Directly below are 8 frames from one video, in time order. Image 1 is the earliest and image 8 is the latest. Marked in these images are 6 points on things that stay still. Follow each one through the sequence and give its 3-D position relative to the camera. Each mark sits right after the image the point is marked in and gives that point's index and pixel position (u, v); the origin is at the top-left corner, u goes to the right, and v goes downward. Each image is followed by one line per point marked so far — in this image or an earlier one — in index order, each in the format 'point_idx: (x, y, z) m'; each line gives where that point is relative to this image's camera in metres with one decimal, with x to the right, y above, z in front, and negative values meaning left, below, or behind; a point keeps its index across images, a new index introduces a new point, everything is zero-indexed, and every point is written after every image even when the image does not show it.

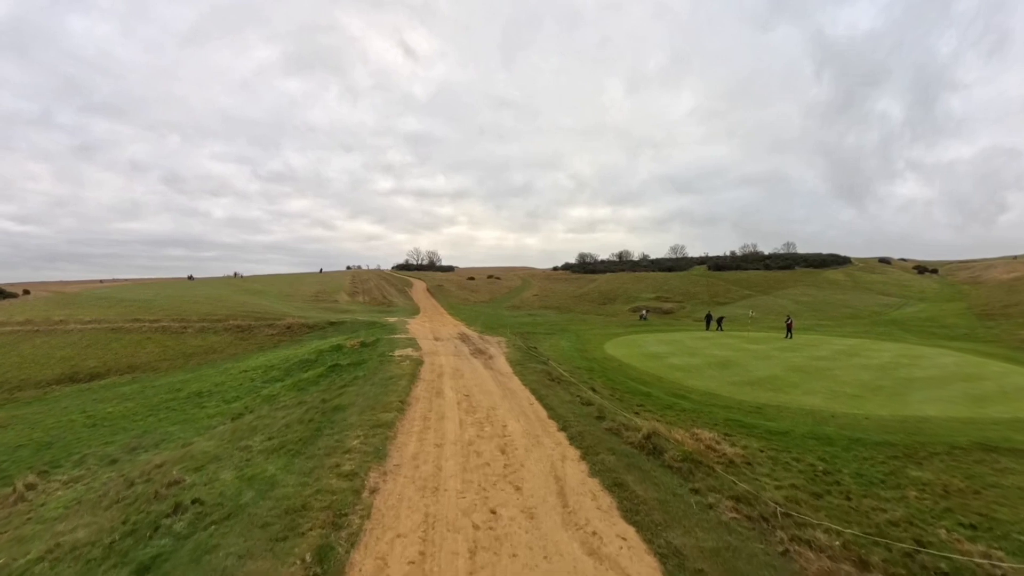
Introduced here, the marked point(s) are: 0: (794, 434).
0: (+9.6, -5.0, +16.6) m
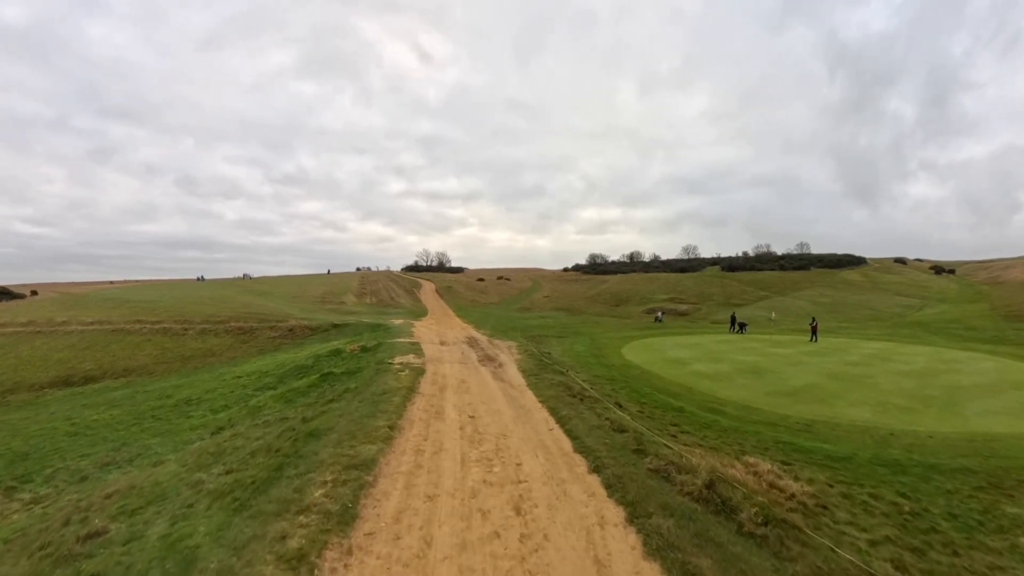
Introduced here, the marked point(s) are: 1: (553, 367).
0: (+10.0, -5.0, +14.2) m
1: (+1.7, -3.2, +19.6) m
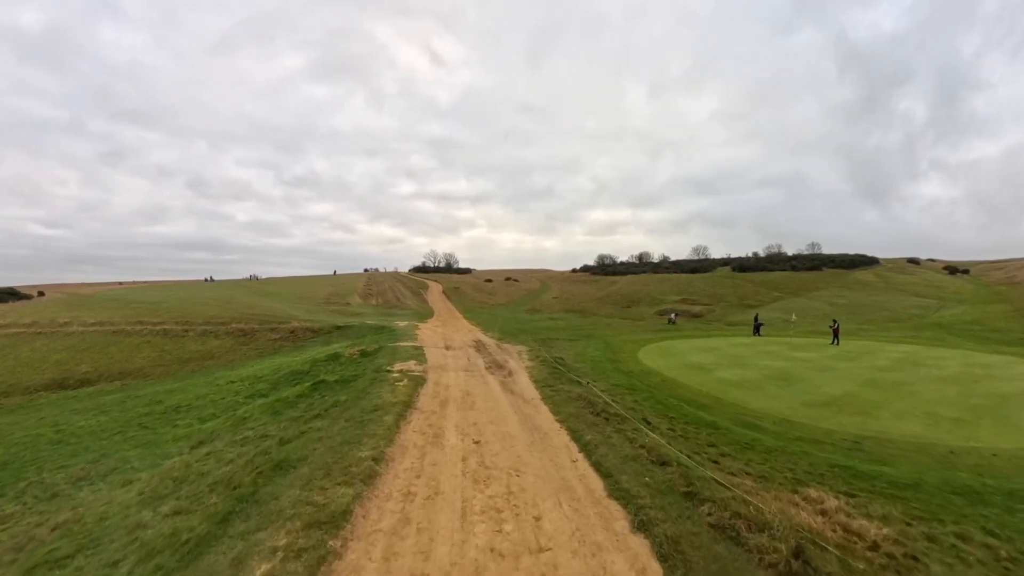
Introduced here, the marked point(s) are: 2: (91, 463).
0: (+10.3, -4.9, +12.2) m
1: (+2.1, -3.2, +17.8) m
2: (-16.8, -6.9, +19.7) m
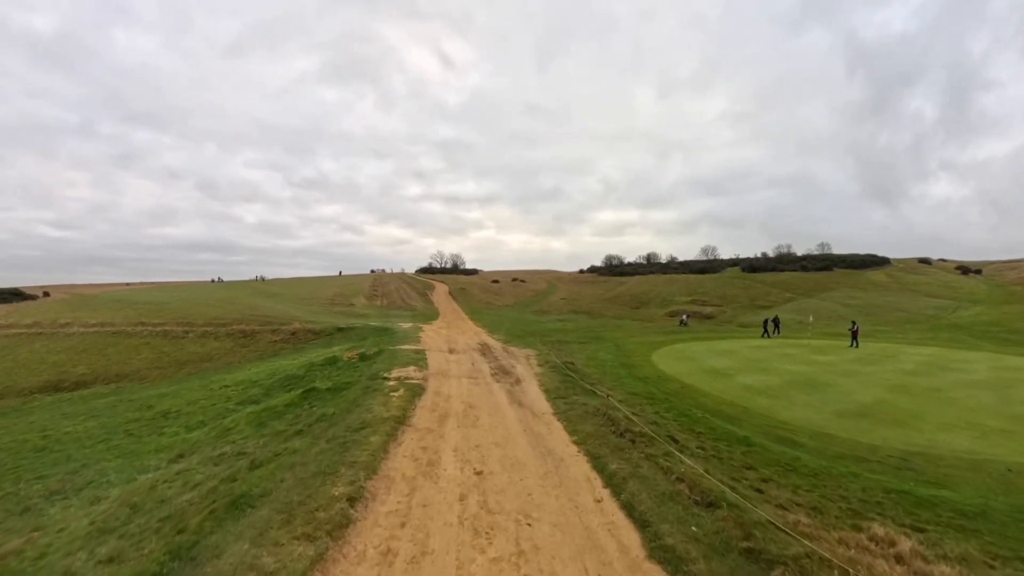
0: (+10.5, -4.9, +10.6) m
1: (+2.3, -3.2, +16.3) m
2: (-16.5, -6.9, +18.4) m
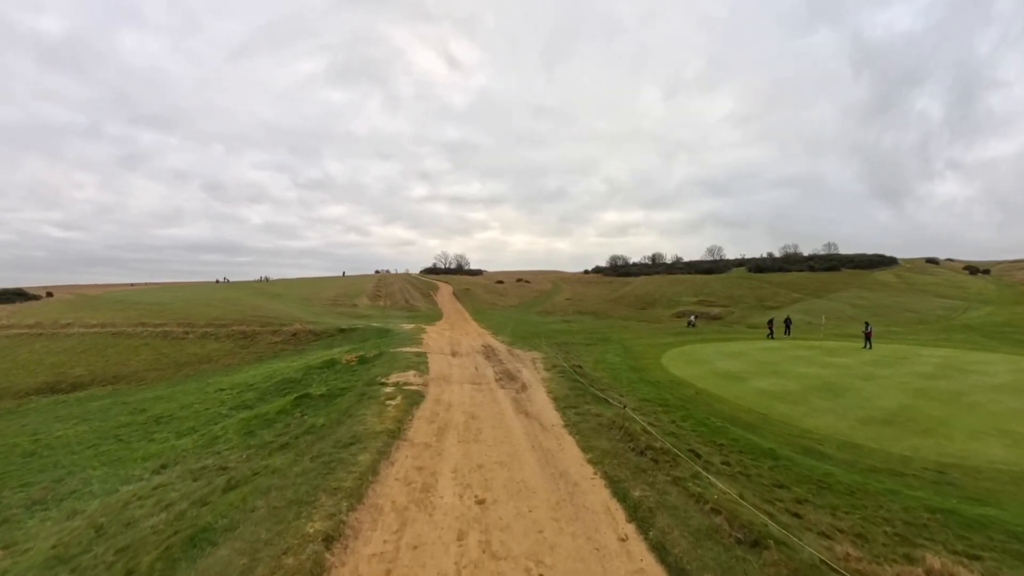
0: (+10.6, -4.9, +9.5) m
1: (+2.5, -3.2, +15.3) m
2: (-16.3, -6.9, +17.6) m
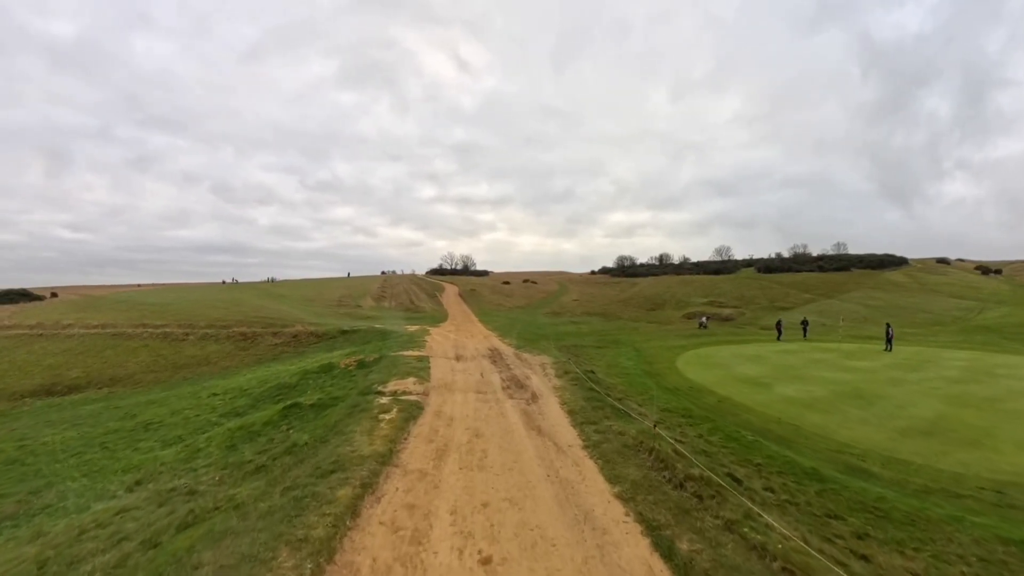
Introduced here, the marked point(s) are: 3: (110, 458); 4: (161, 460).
0: (+10.8, -4.9, +8.1) m
1: (+2.7, -3.1, +13.9) m
2: (-16.1, -6.9, +16.5) m
3: (-14.9, -6.4, +18.2) m
4: (-10.4, -5.1, +14.6) m
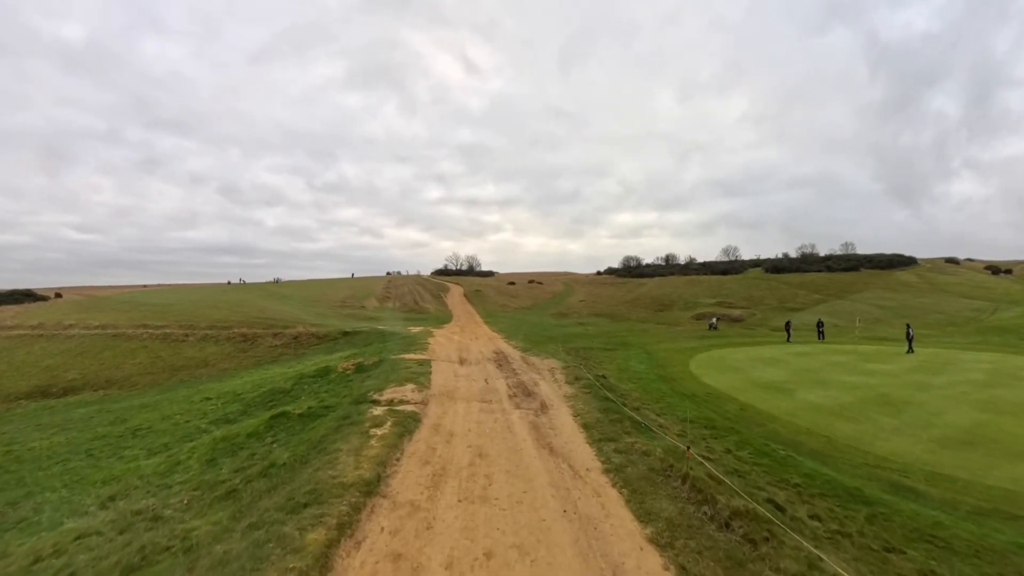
0: (+10.9, -4.8, +6.8) m
1: (+2.9, -3.1, +12.8) m
2: (-15.8, -6.9, +15.5) m
3: (-14.7, -6.4, +17.3) m
4: (-10.2, -5.1, +13.5) m
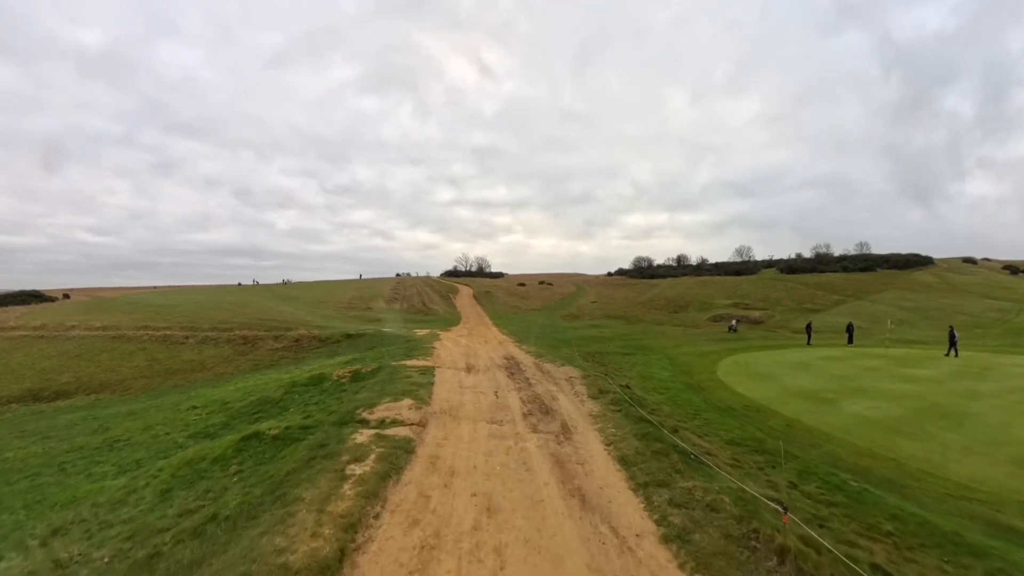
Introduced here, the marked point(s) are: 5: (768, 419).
0: (+11.1, -4.8, +4.6) m
1: (+3.2, -3.1, +10.7) m
2: (-15.5, -6.9, +13.8) m
3: (-14.3, -6.3, +15.5) m
4: (-9.9, -5.1, +11.7) m
5: (+8.0, -4.0, +15.4) m
